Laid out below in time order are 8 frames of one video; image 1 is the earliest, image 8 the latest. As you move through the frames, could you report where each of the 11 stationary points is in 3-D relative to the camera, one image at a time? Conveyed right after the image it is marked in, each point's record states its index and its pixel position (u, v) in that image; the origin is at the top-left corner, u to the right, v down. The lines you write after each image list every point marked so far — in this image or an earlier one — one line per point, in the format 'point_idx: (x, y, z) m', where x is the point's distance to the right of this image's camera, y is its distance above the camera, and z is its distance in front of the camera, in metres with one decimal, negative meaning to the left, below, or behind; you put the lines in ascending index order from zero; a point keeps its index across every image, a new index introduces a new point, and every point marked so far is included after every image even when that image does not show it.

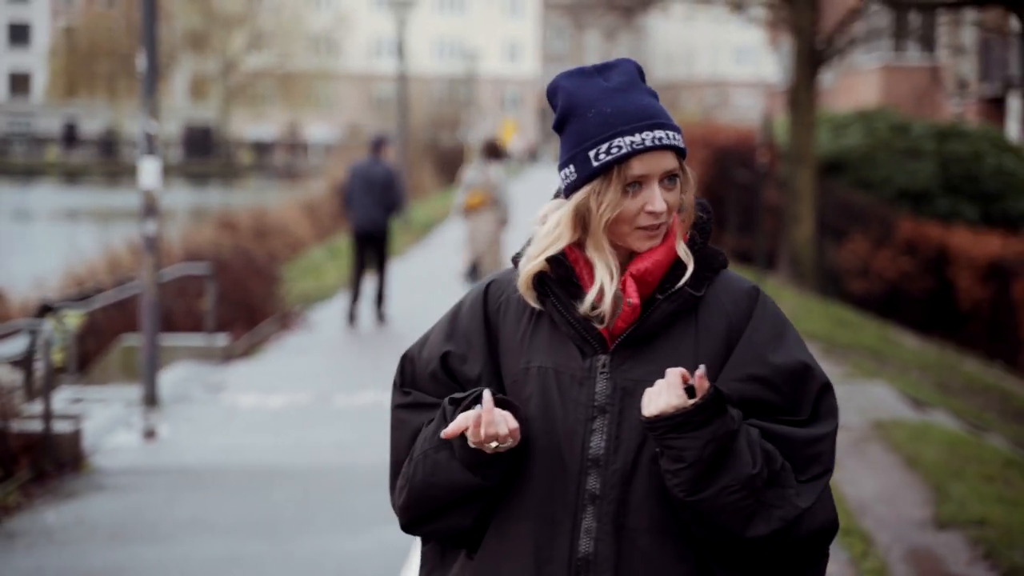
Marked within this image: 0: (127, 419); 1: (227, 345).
0: (-2.7, -0.9, +9.6) m
1: (-2.5, -0.5, +12.2) m
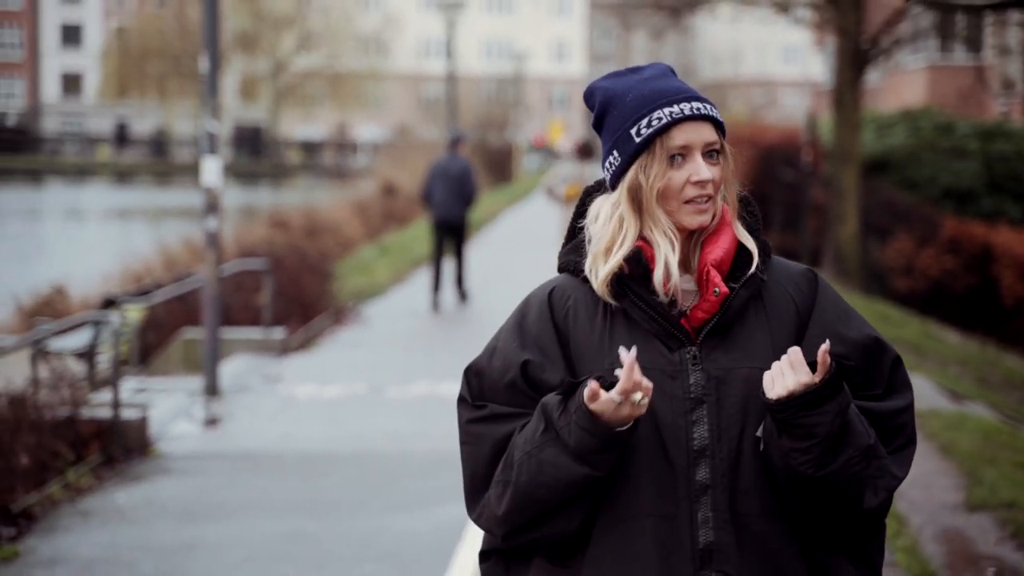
0: (-2.3, -0.9, +10.0) m
1: (-2.1, -0.5, +12.5) m
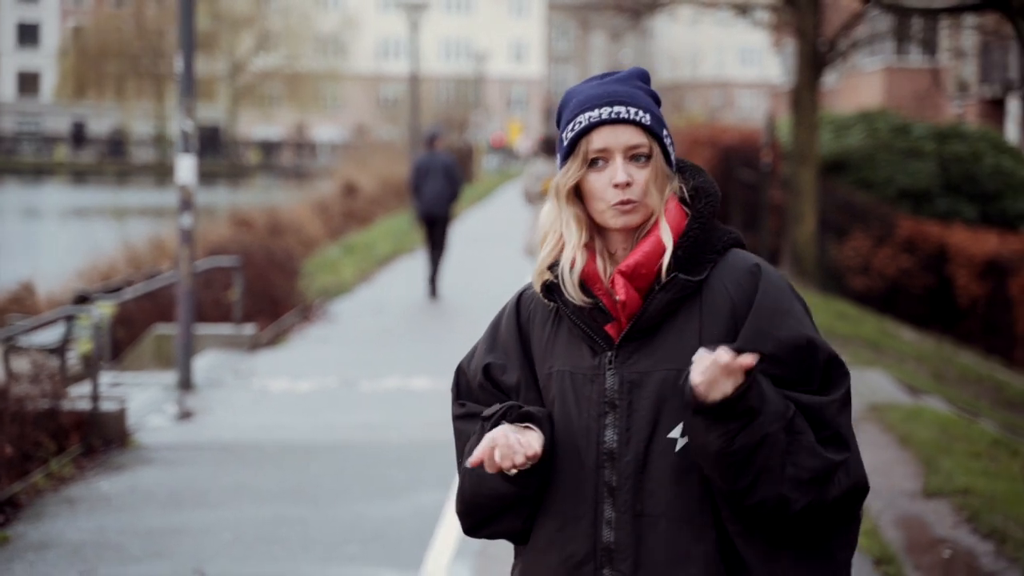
0: (-2.6, -0.8, +10.2) m
1: (-2.4, -0.4, +12.7) m
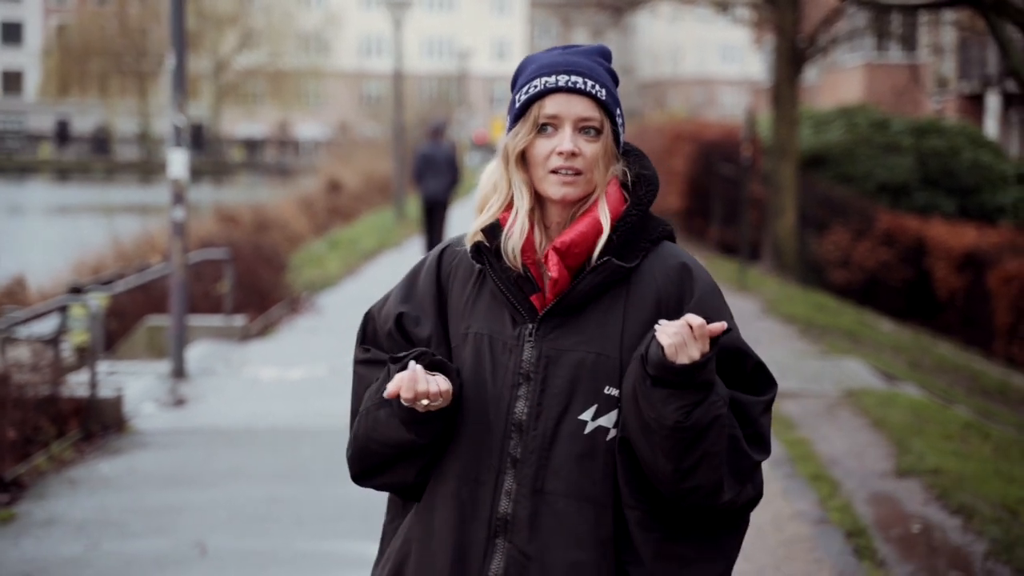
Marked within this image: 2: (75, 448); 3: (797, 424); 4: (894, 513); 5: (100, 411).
0: (-2.7, -0.8, +10.4) m
1: (-2.5, -0.3, +13.0) m
2: (-2.7, -1.0, +8.6) m
3: (+1.9, -0.9, +9.0) m
4: (+1.9, -1.1, +6.8) m
5: (-2.7, -0.8, +9.0) m
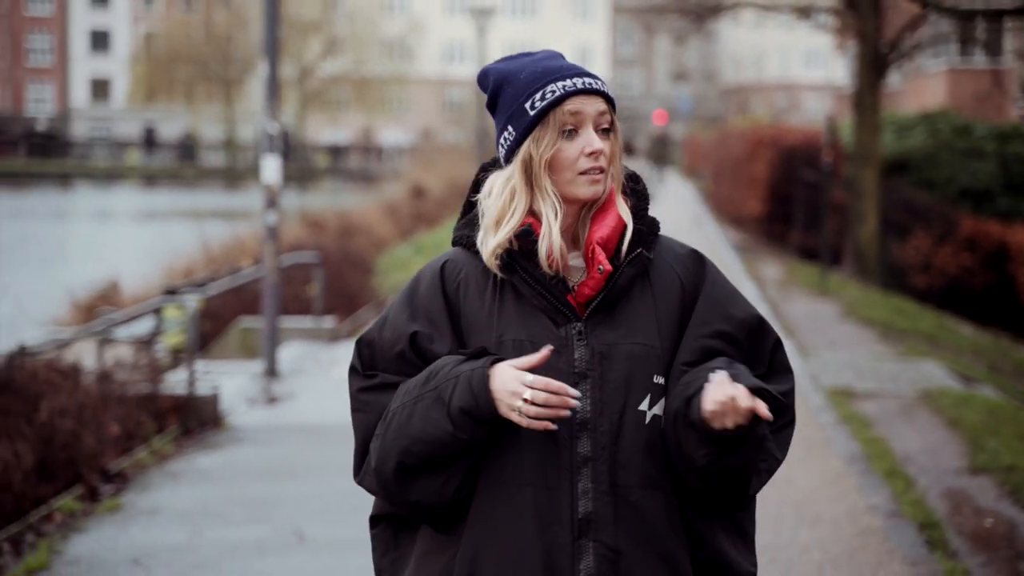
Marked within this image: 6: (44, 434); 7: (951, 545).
0: (-2.0, -0.8, +10.8) m
1: (-1.7, -0.4, +13.3) m
2: (-2.2, -1.0, +8.9) m
3: (+2.4, -0.9, +9.1) m
4: (+2.3, -1.1, +7.0) m
5: (-2.1, -0.8, +9.4) m
6: (-2.5, -0.8, +7.4) m
7: (+2.1, -1.2, +6.5) m
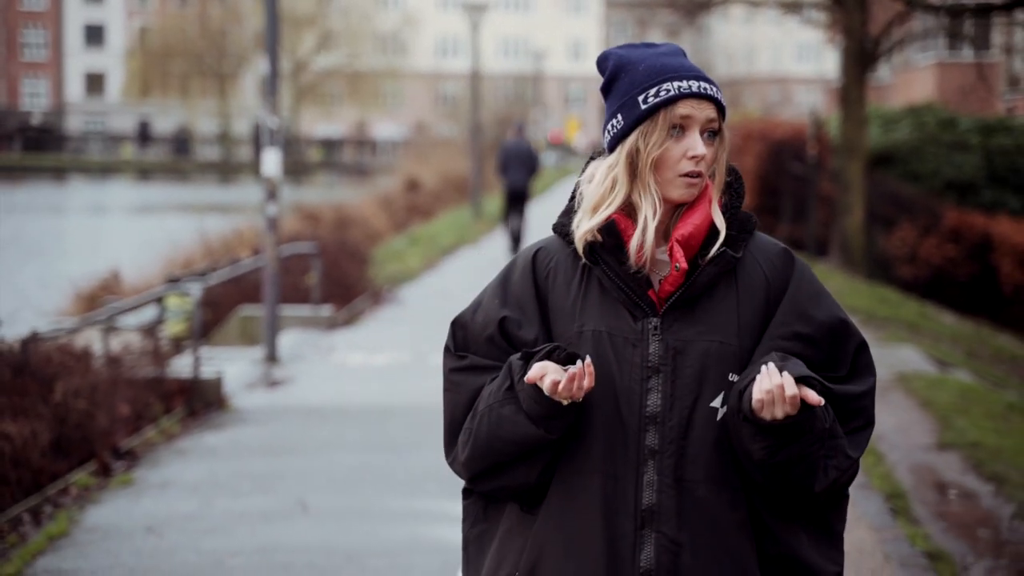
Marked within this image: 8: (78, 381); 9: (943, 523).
0: (-2.1, -0.7, +11.2) m
1: (-1.8, -0.3, +13.7) m
2: (-2.2, -0.9, +9.3) m
3: (+2.3, -0.8, +9.5) m
4: (+2.2, -1.0, +7.4) m
5: (-2.2, -0.7, +9.8) m
6: (-2.6, -0.7, +7.8) m
7: (+2.0, -1.1, +6.9) m
8: (-2.5, -0.5, +8.1) m
9: (+2.1, -1.1, +6.7) m
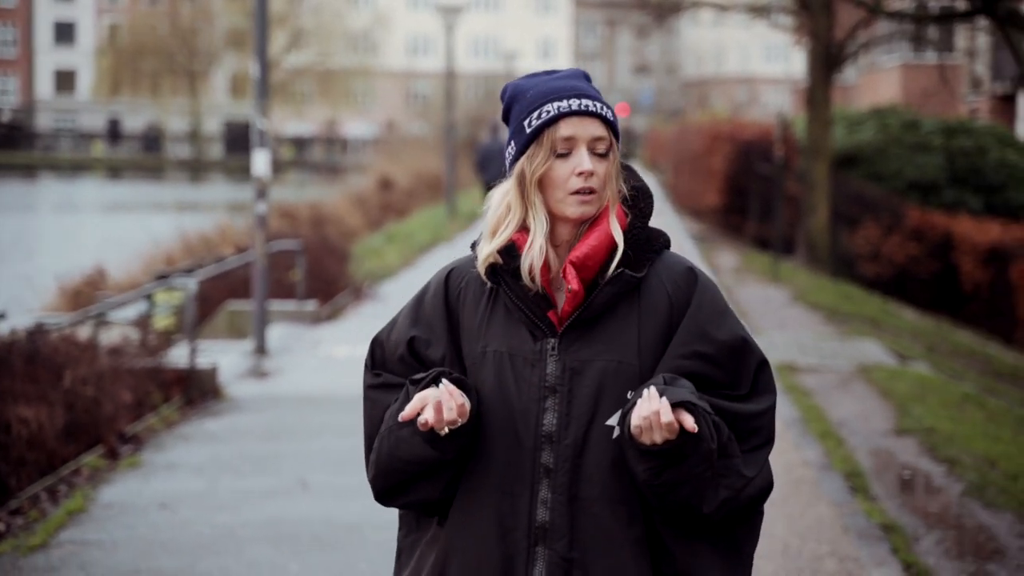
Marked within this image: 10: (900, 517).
0: (-2.3, -0.6, +11.7) m
1: (-2.0, -0.2, +14.2) m
2: (-2.4, -0.9, +9.8) m
3: (+2.2, -0.8, +10.1) m
4: (+2.2, -1.0, +8.0) m
5: (-2.3, -0.7, +10.2) m
6: (-2.6, -0.7, +8.2) m
7: (+1.9, -1.1, +7.5) m
8: (-2.6, -0.5, +8.5) m
9: (+2.0, -1.1, +7.3) m
10: (+2.0, -1.2, +7.0) m
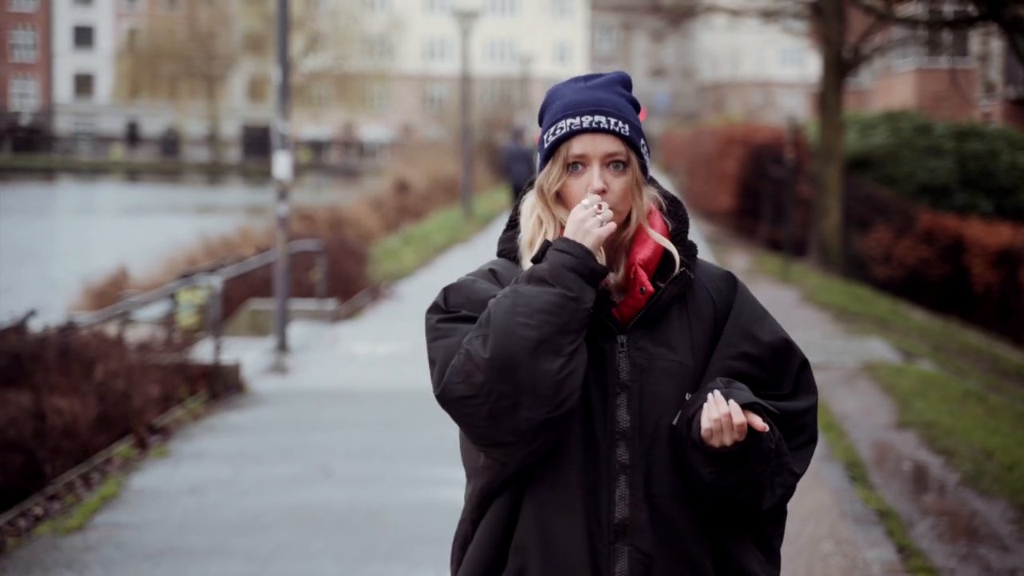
0: (-2.1, -0.6, +12.0) m
1: (-1.9, -0.2, +14.6) m
2: (-2.3, -0.9, +10.2) m
3: (+2.3, -0.8, +10.4) m
4: (+2.2, -1.0, +8.3) m
5: (-2.2, -0.7, +10.6) m
6: (-2.6, -0.6, +8.6) m
7: (+2.0, -1.1, +7.8) m
8: (-2.5, -0.5, +8.9) m
9: (+2.1, -1.1, +7.6) m
10: (+2.0, -1.1, +7.3) m
